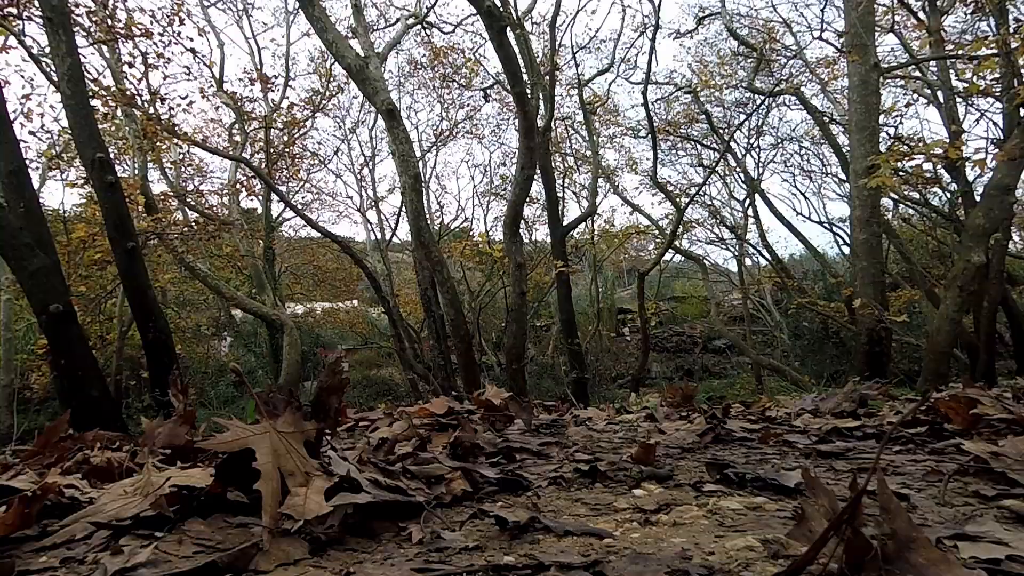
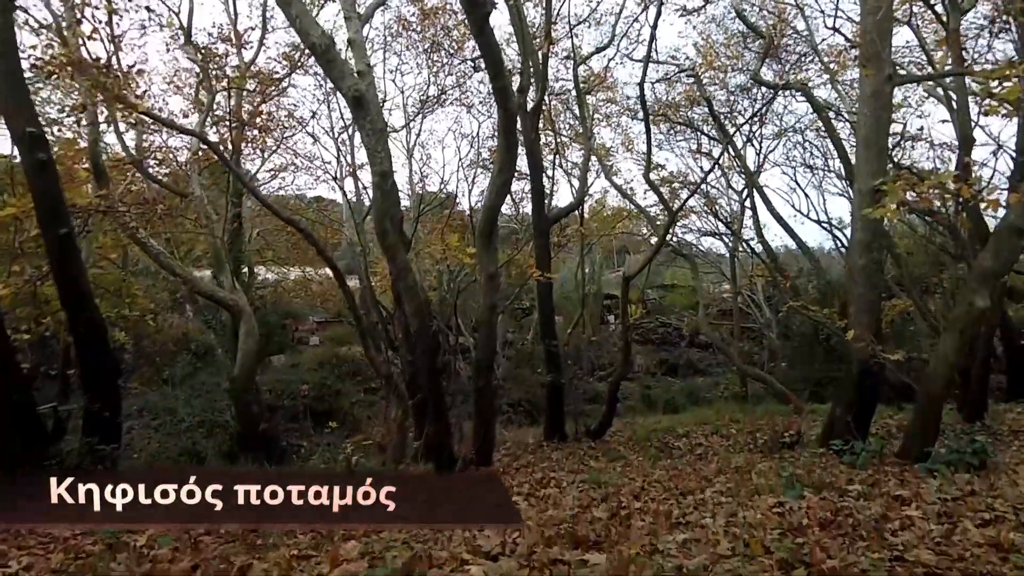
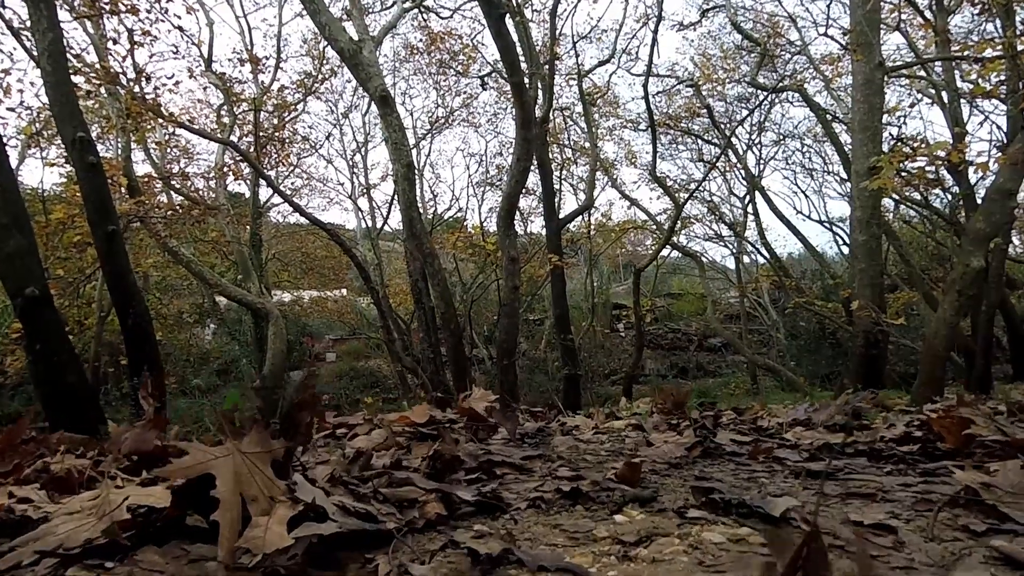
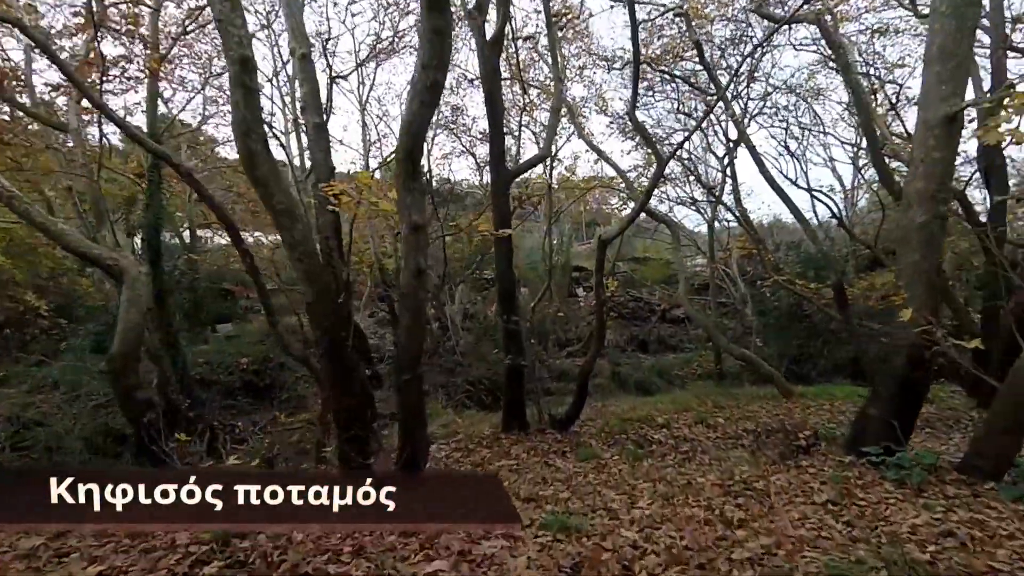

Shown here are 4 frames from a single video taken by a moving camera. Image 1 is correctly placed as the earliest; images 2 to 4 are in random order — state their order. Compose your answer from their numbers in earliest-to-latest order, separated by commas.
3, 2, 4
